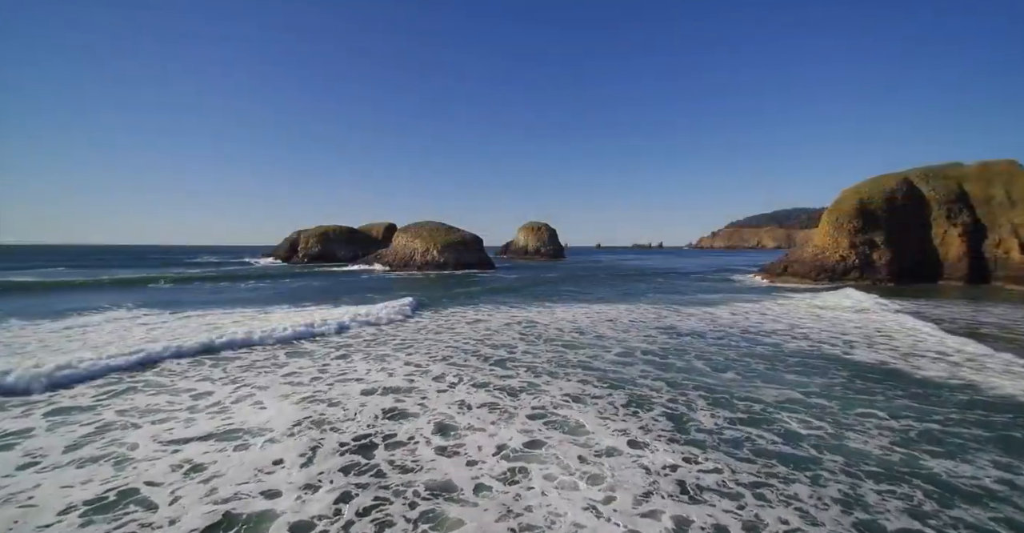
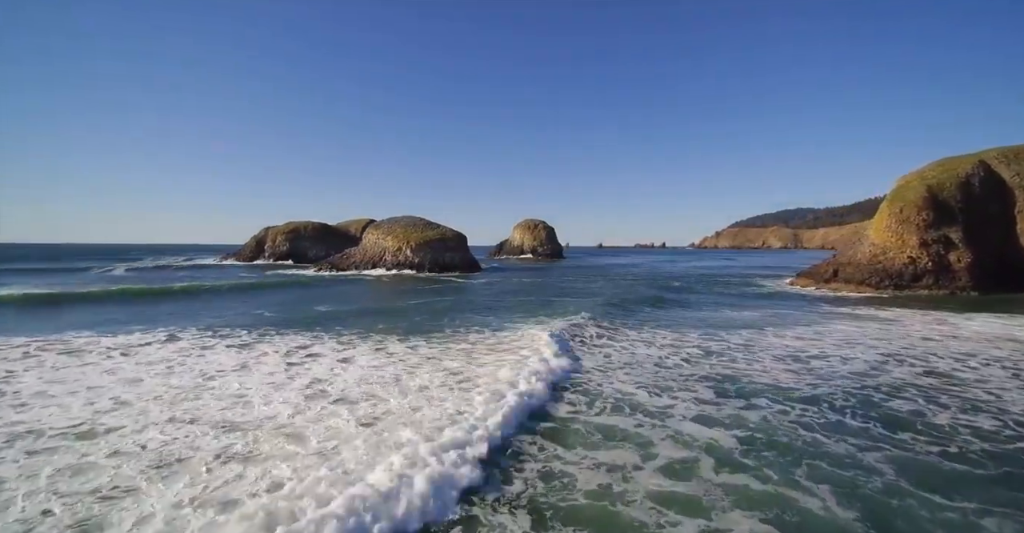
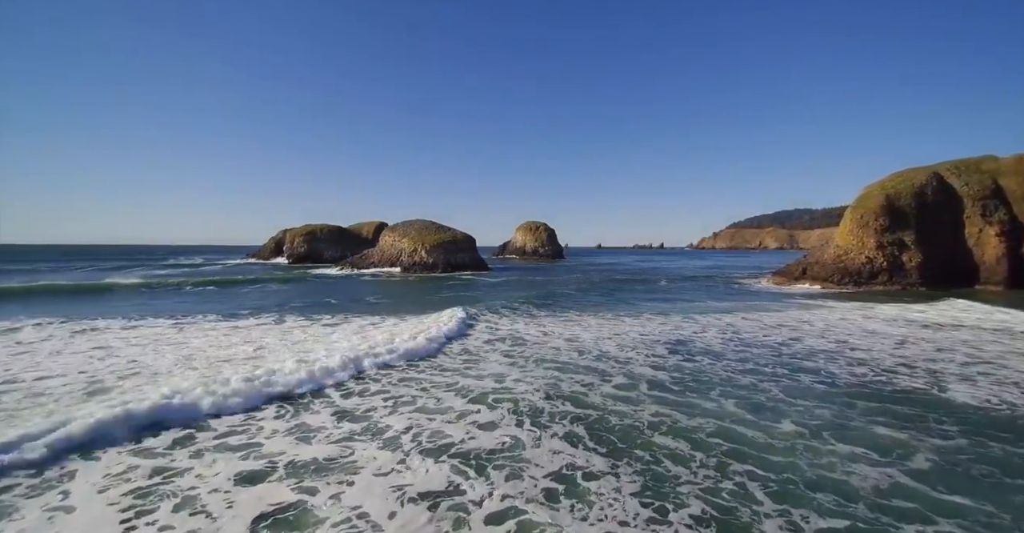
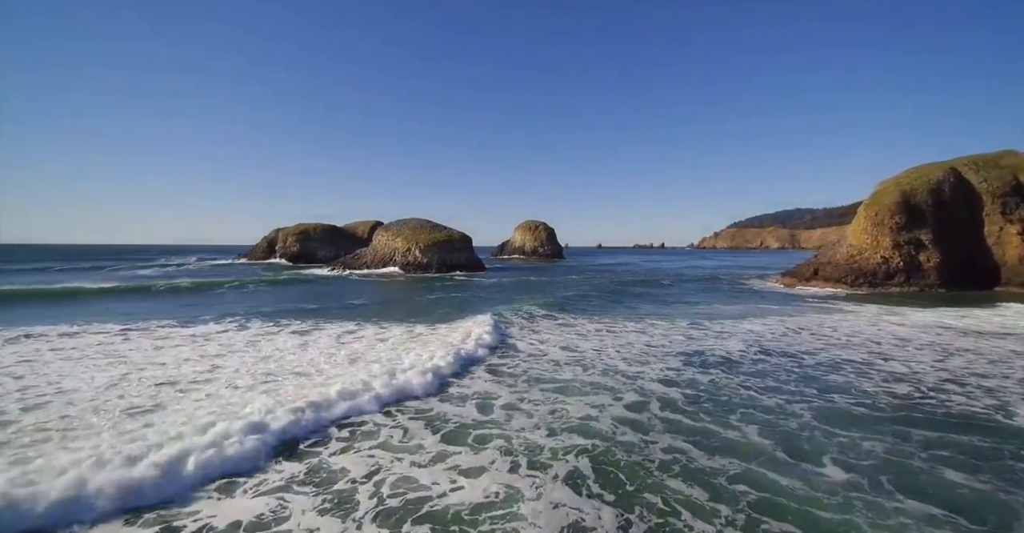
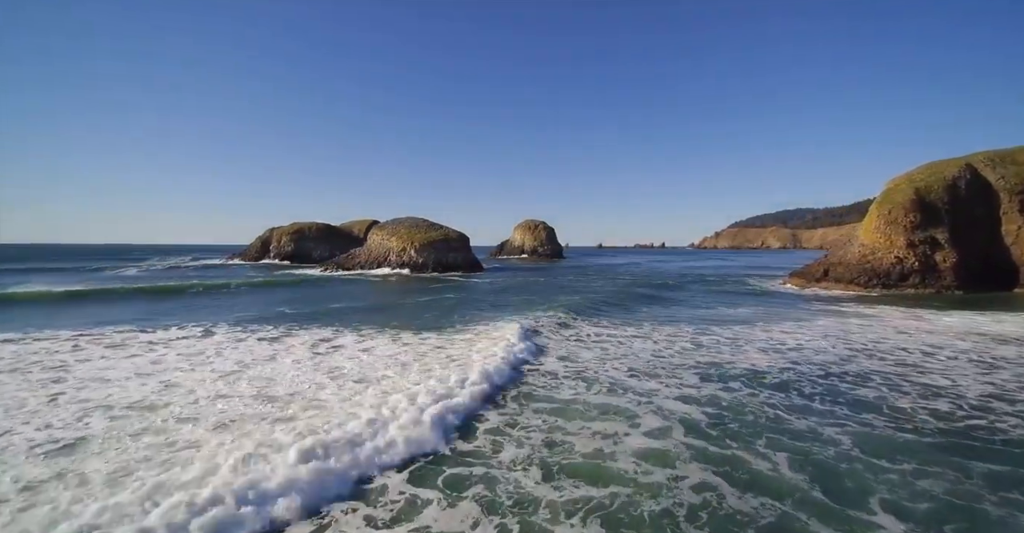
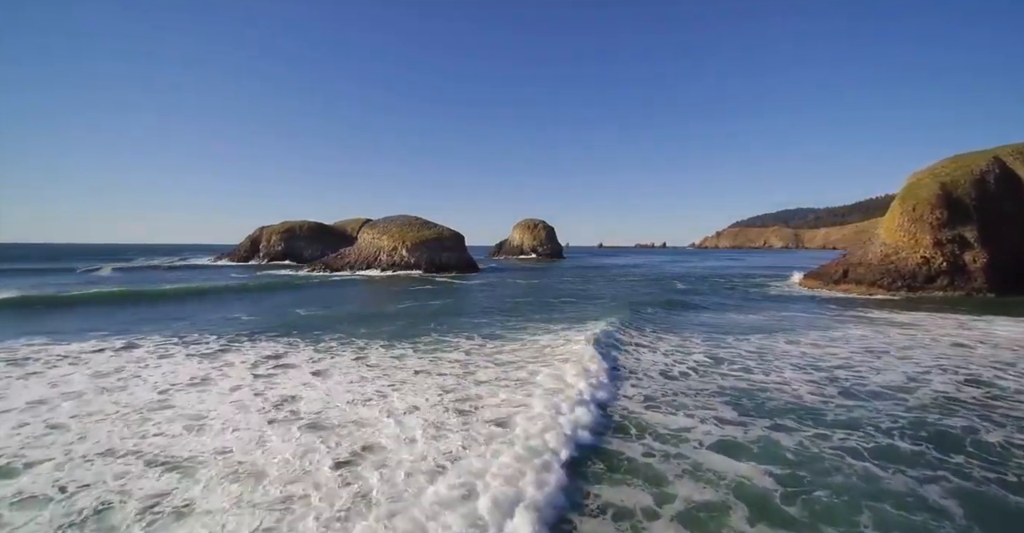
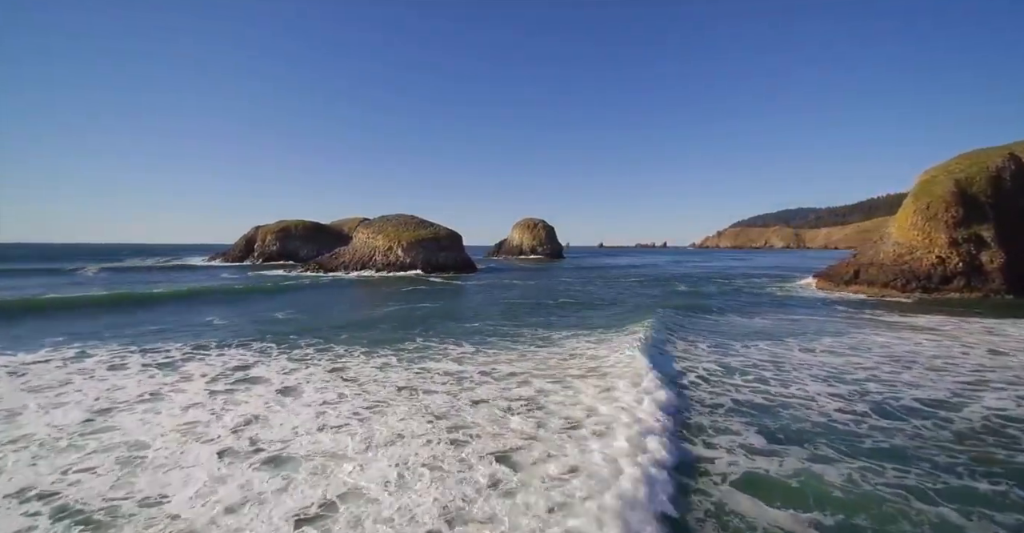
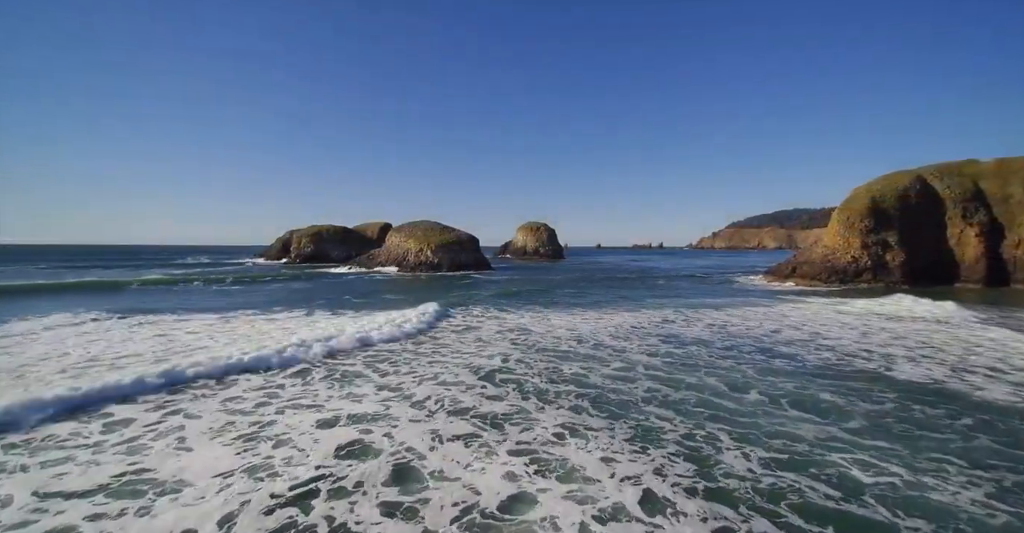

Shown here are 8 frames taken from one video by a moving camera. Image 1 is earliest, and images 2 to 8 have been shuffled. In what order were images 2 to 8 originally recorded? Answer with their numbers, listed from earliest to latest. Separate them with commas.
8, 3, 4, 5, 2, 6, 7
